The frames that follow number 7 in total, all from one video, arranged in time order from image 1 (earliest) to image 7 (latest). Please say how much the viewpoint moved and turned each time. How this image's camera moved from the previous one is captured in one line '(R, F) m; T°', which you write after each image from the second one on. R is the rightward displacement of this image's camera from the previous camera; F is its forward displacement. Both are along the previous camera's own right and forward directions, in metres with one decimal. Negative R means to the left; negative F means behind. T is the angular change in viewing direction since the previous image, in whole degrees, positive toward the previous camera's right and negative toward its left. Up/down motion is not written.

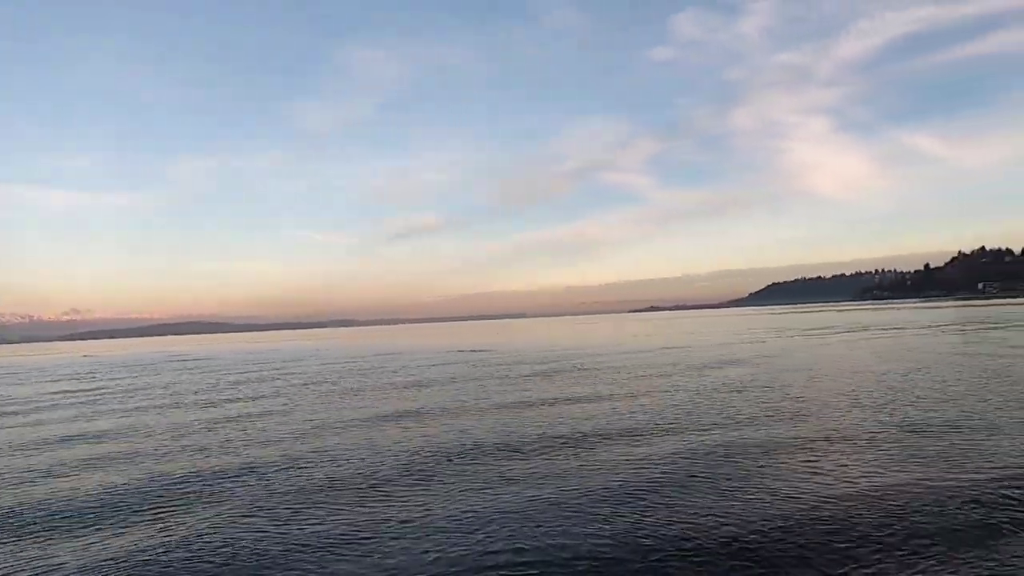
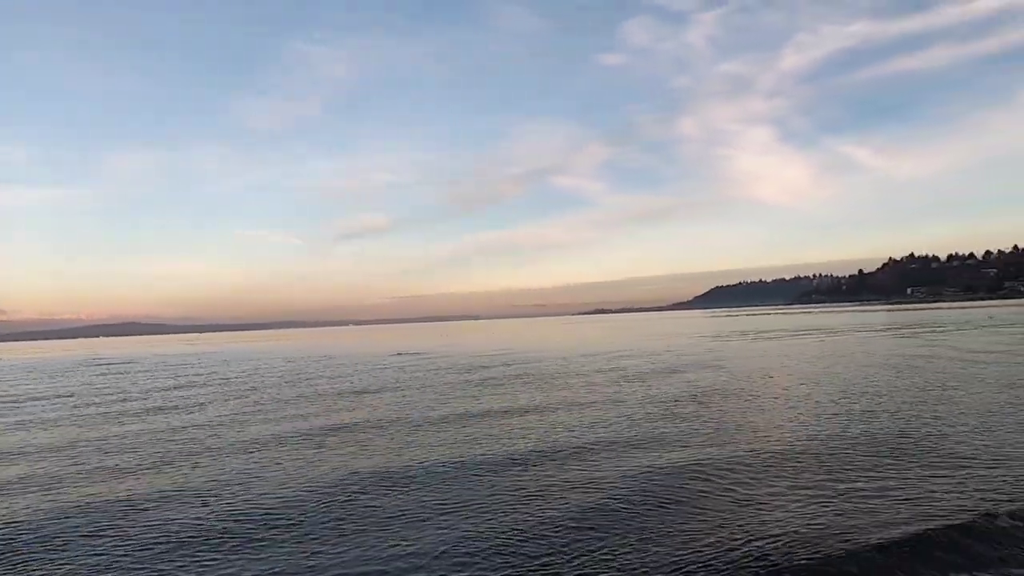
(0.0, +0.8) m; +4°
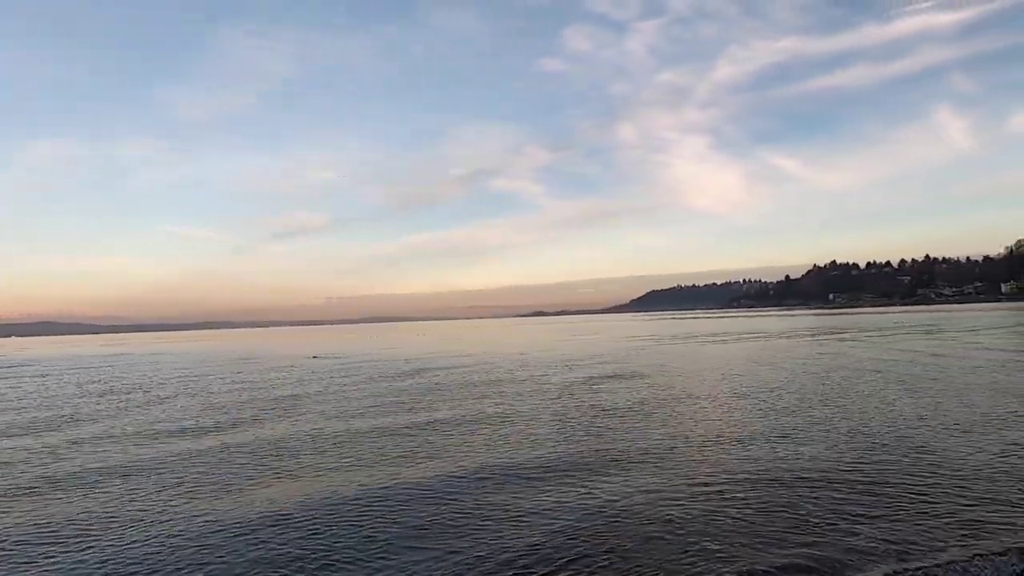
(-0.2, +0.6) m; +5°
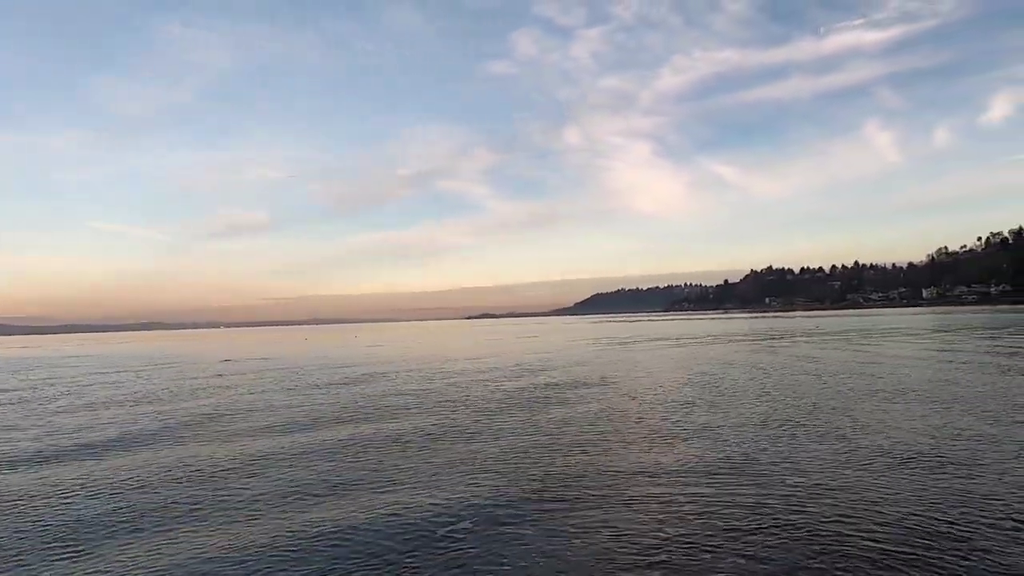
(-0.6, +0.1) m; +5°
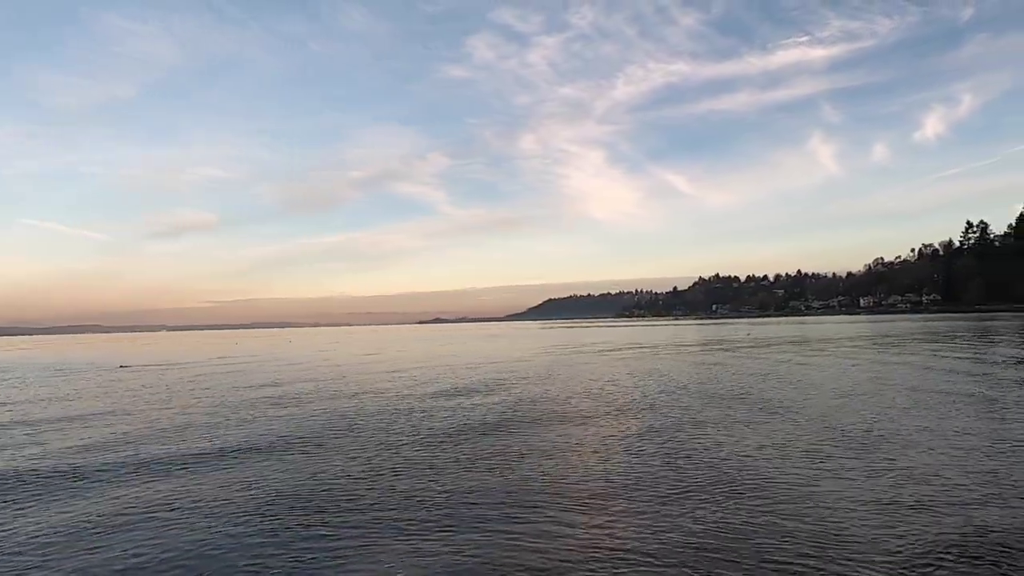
(-2.1, -1.7) m; +4°
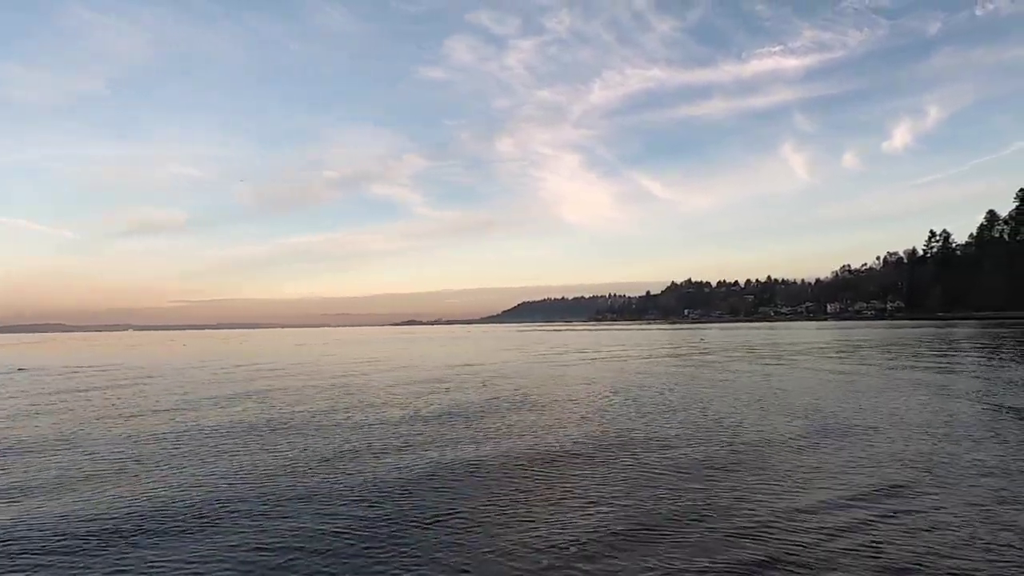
(+0.3, -0.6) m; +2°
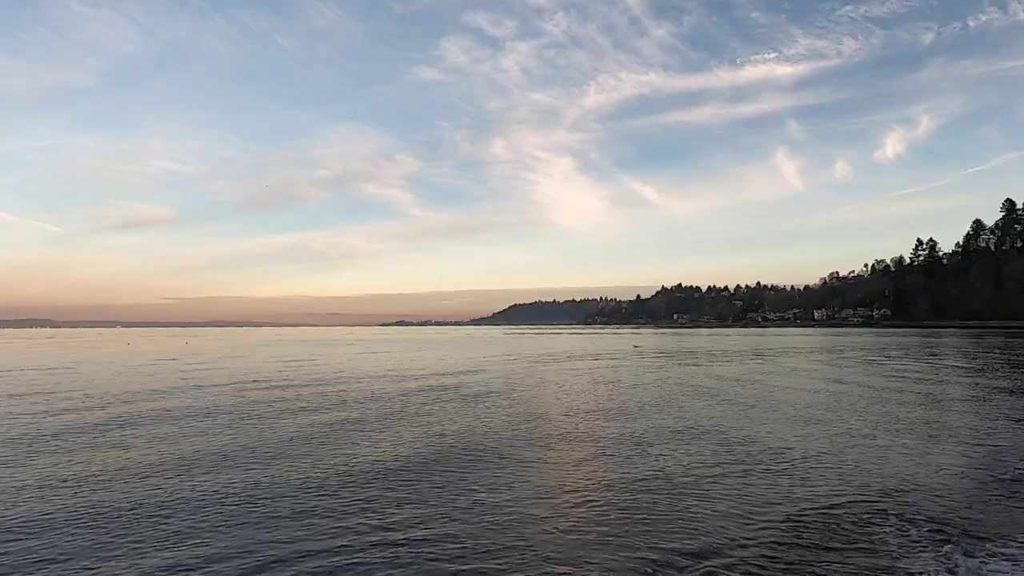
(+1.3, -1.2) m; 0°
